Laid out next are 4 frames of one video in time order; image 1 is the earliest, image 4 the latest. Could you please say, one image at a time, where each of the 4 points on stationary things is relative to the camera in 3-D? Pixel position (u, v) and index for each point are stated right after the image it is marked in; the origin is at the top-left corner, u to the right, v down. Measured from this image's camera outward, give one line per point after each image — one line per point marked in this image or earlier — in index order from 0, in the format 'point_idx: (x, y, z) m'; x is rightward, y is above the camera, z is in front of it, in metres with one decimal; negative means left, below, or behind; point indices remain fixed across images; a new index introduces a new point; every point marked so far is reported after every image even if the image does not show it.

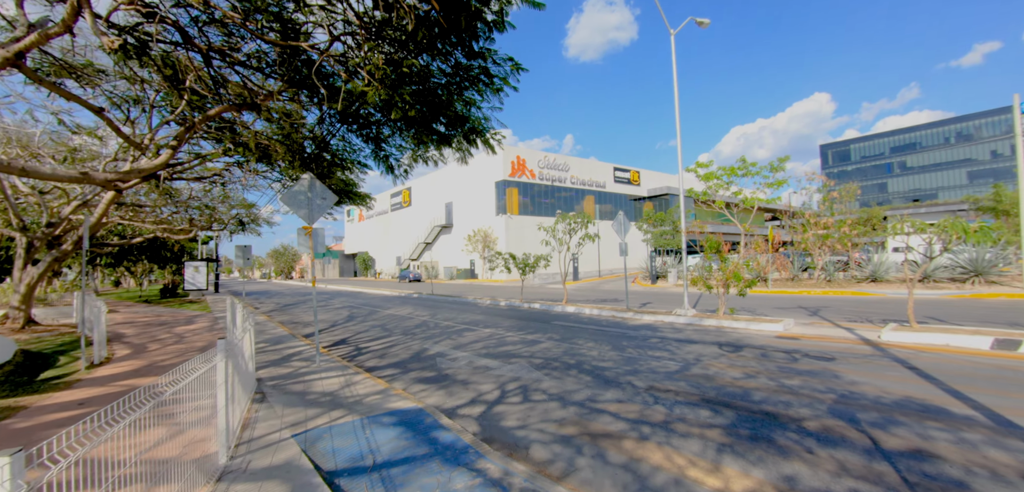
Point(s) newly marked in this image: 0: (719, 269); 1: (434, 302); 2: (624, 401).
0: (+5.2, -0.6, +11.0) m
1: (-3.4, -2.4, +18.9) m
2: (+1.3, -1.8, +5.2) m
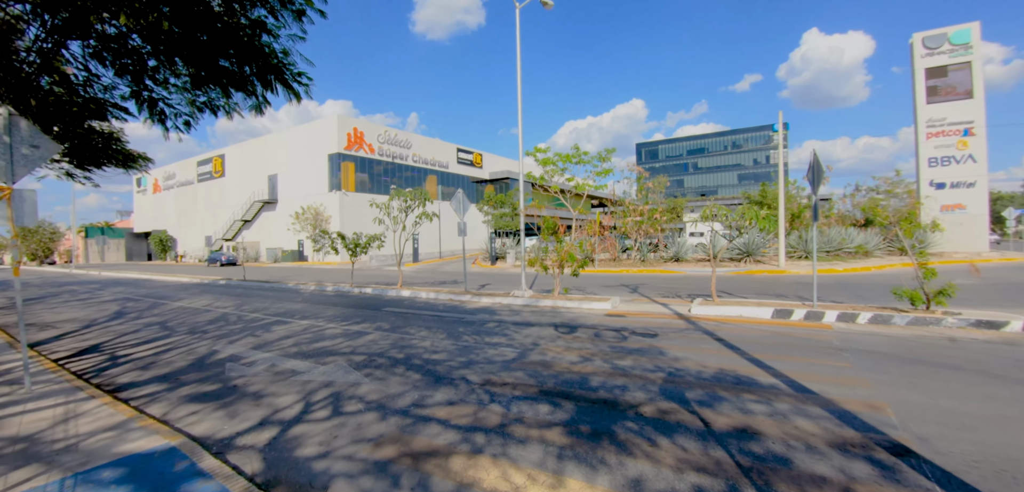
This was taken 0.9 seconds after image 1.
0: (+1.1, -0.1, +11.2) m
1: (-9.7, -1.6, +15.8) m
2: (-0.6, -1.6, +4.5) m
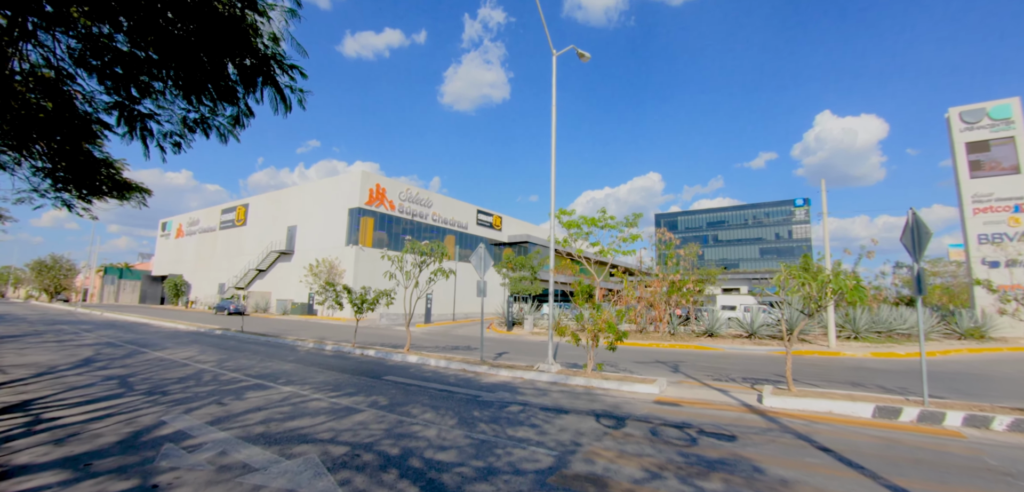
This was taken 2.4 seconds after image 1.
0: (+1.7, -1.6, +9.6) m
1: (-9.0, -3.2, +14.3) m
2: (-0.3, -1.9, +2.8) m
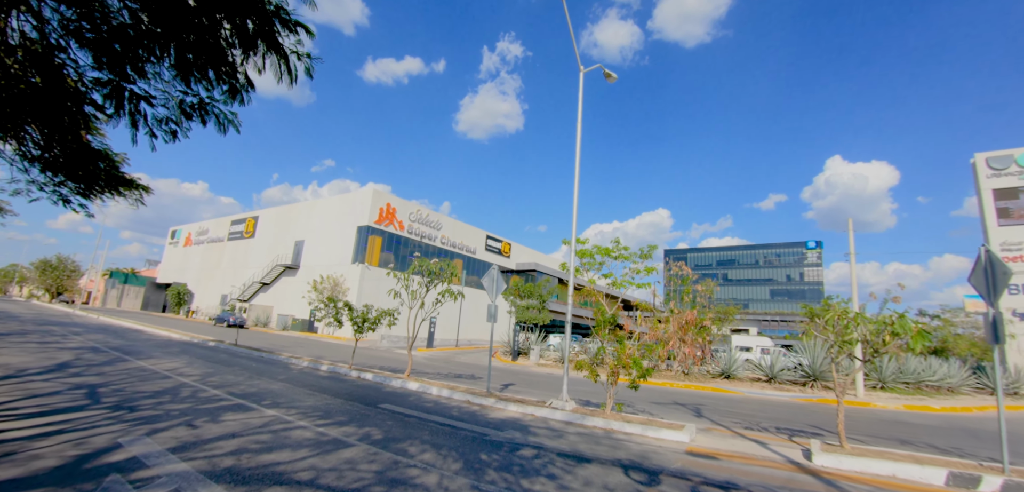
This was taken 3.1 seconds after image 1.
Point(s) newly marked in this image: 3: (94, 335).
0: (+1.9, -2.1, +8.8) m
1: (-8.8, -3.4, +13.5) m
2: (-0.1, -1.9, +1.9) m
3: (-16.2, -3.6, +17.1) m
